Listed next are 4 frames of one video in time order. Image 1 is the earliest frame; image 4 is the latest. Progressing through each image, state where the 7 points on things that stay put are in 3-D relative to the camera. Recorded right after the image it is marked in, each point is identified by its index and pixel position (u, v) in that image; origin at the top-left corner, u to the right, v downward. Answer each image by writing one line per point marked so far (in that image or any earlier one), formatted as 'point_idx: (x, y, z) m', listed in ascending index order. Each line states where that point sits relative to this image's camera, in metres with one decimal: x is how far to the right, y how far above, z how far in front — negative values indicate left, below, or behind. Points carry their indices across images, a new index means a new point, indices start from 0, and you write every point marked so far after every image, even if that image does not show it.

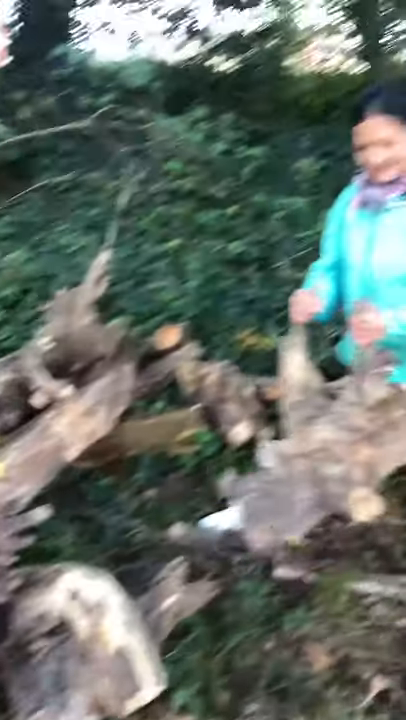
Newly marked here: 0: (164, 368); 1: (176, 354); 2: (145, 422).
0: (-0.2, -0.1, +3.7) m
1: (-0.2, 0.0, +3.8) m
2: (-0.3, -0.3, +3.6) m
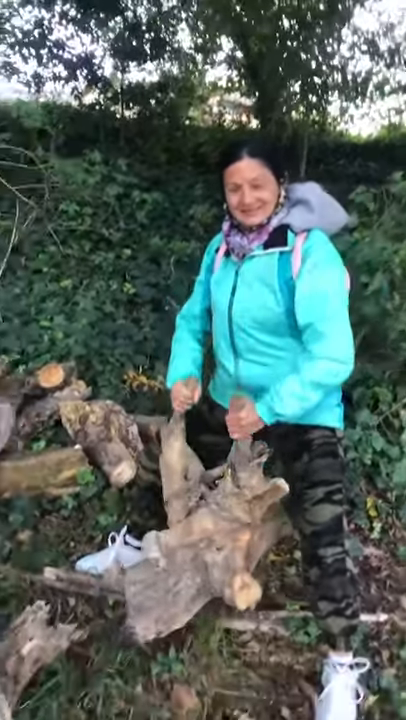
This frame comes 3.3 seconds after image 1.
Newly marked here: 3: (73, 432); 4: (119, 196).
0: (-0.8, -0.2, +3.6) m
1: (-0.8, -0.2, +3.6) m
2: (-1.0, -0.5, +3.5) m
3: (-0.7, -0.4, +3.5) m
4: (-0.9, +1.7, +6.8) m
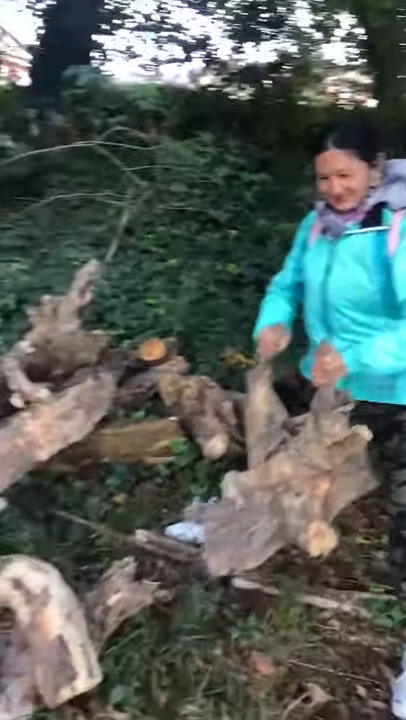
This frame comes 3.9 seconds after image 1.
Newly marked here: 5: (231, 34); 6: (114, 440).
0: (-0.3, -0.1, +3.7) m
1: (-0.2, 0.0, +3.7) m
2: (-0.5, -0.4, +3.6) m
3: (-0.2, -0.2, +3.6) m
4: (+0.3, +1.9, +6.8) m
5: (+0.3, +3.2, +6.5) m
6: (-0.5, -0.4, +3.6) m
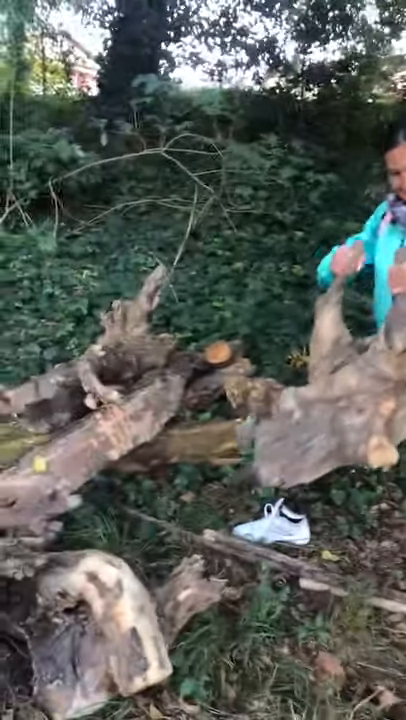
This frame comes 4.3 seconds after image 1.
0: (+0.1, -0.1, +3.8) m
1: (+0.1, 0.0, +3.8) m
2: (-0.1, -0.4, +3.7) m
3: (+0.2, -0.3, +3.7) m
4: (+1.0, +1.9, +6.8) m
5: (+0.9, +3.2, +6.5) m
6: (-0.1, -0.5, +3.7) m
